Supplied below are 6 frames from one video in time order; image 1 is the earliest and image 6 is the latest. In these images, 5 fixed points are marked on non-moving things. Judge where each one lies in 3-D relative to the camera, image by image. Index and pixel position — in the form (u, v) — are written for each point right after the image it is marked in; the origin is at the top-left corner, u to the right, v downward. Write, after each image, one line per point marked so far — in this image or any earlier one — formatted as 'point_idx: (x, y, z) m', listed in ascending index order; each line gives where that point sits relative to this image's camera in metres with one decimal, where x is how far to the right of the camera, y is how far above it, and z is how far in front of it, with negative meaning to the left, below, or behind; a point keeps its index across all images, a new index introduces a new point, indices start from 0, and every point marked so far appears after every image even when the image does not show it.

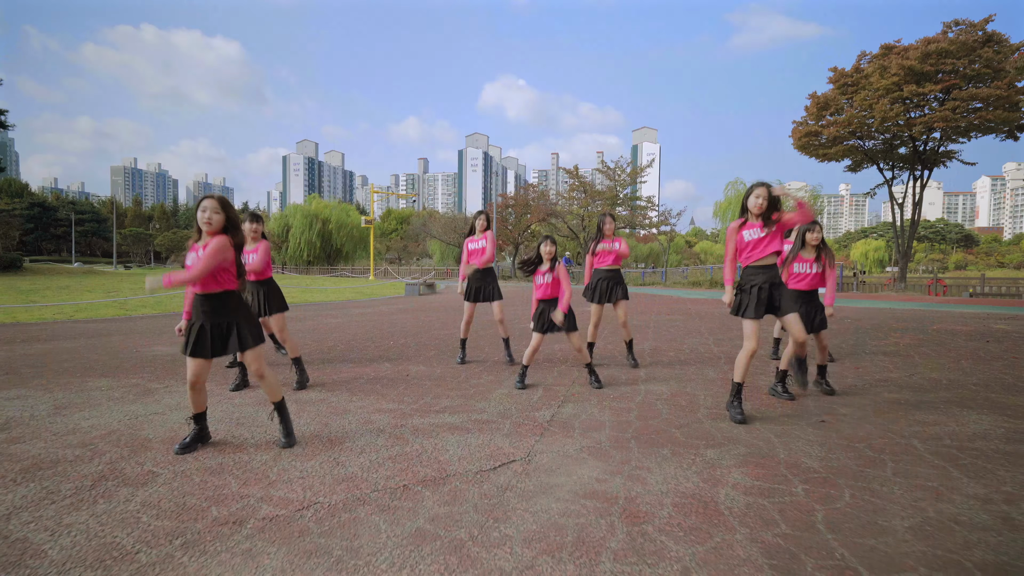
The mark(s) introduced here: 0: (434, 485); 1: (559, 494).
0: (-0.4, -1.0, +2.9) m
1: (+0.2, -1.0, +2.8) m
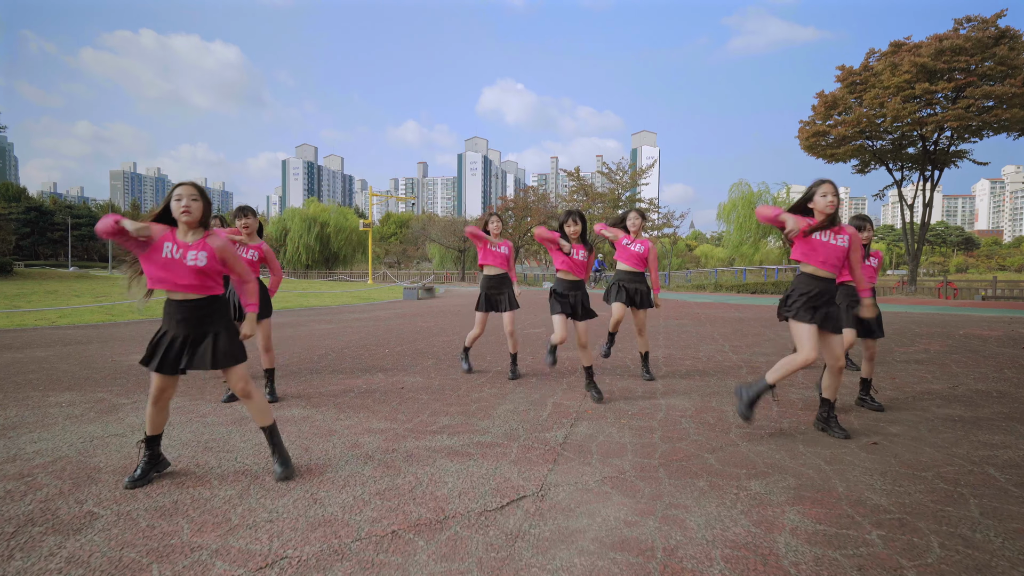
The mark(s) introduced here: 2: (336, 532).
0: (-0.3, -1.0, +2.4) m
1: (+0.3, -1.0, +2.3) m
2: (-0.7, -1.0, +2.4) m
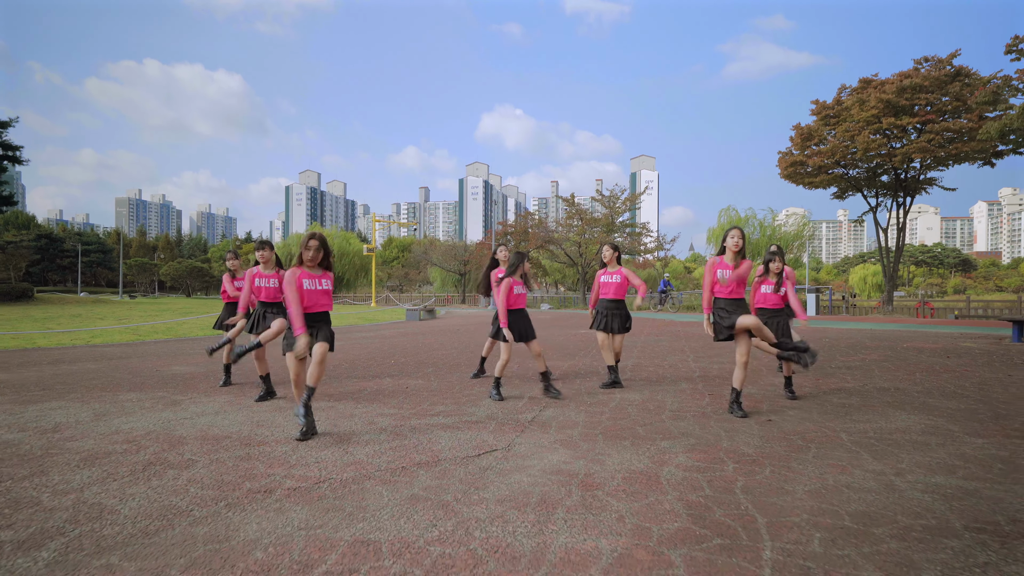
0: (-0.5, -1.1, +3.5) m
1: (+0.1, -1.1, +3.4) m
2: (-0.9, -1.1, +3.5) m
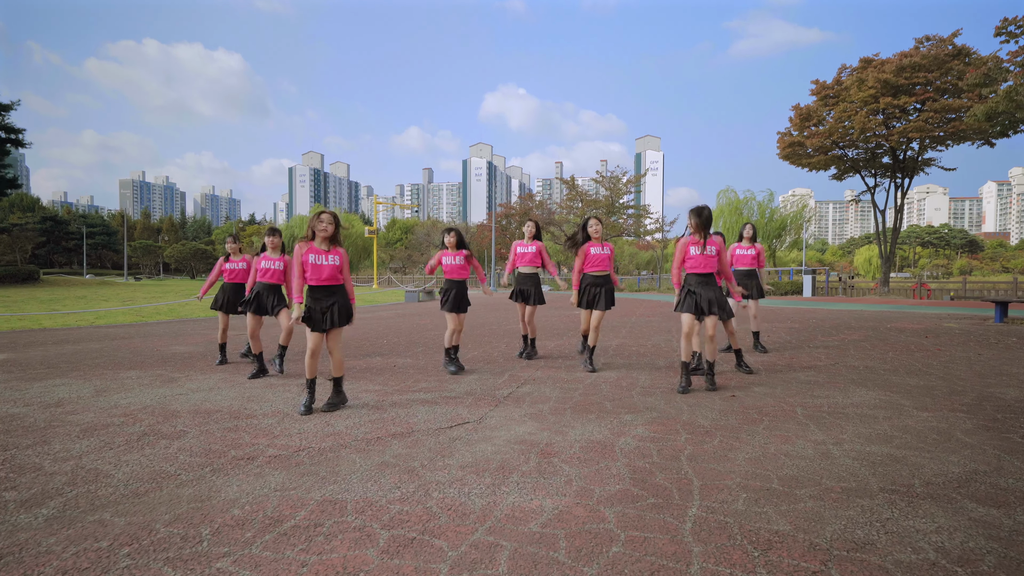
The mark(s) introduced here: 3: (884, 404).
0: (-0.7, -1.0, +3.8) m
1: (-0.1, -1.0, +3.6) m
2: (-1.1, -1.0, +3.7) m
3: (+2.9, -0.9, +4.5) m
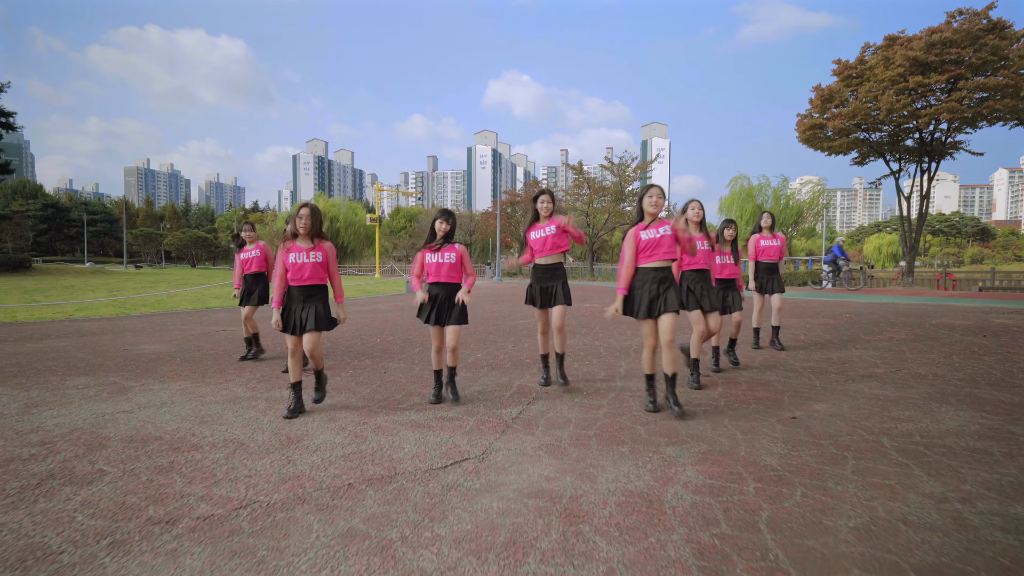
0: (-0.7, -1.0, +2.9) m
1: (0.0, -1.0, +2.7) m
2: (-1.1, -1.0, +2.9) m
3: (+3.0, -0.9, +3.6) m
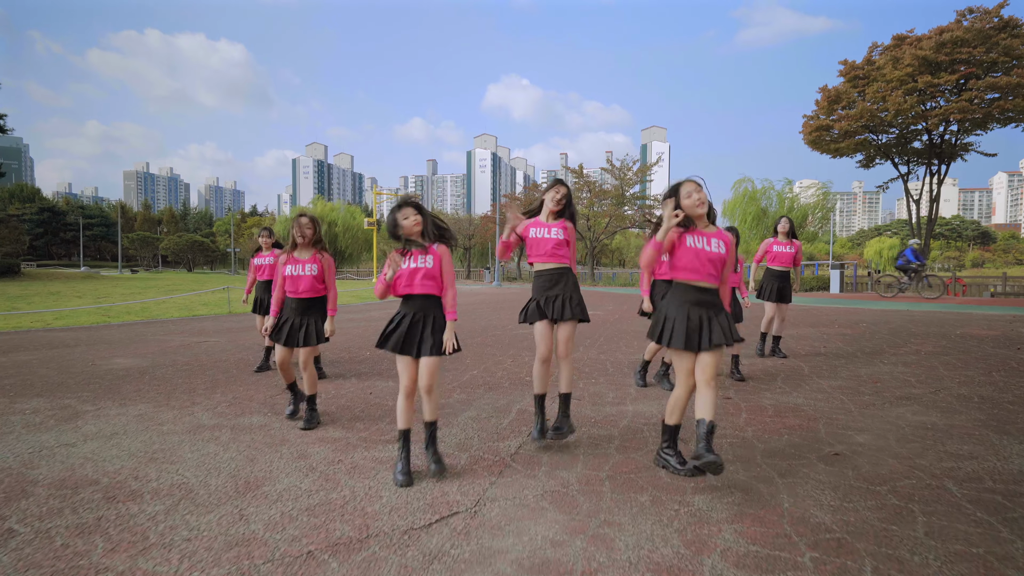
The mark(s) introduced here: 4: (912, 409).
0: (-0.7, -1.1, +2.3) m
1: (0.0, -1.1, +2.2) m
2: (-1.1, -1.1, +2.3) m
3: (+3.0, -1.0, +3.1) m
4: (+3.2, -1.0, +4.5) m
